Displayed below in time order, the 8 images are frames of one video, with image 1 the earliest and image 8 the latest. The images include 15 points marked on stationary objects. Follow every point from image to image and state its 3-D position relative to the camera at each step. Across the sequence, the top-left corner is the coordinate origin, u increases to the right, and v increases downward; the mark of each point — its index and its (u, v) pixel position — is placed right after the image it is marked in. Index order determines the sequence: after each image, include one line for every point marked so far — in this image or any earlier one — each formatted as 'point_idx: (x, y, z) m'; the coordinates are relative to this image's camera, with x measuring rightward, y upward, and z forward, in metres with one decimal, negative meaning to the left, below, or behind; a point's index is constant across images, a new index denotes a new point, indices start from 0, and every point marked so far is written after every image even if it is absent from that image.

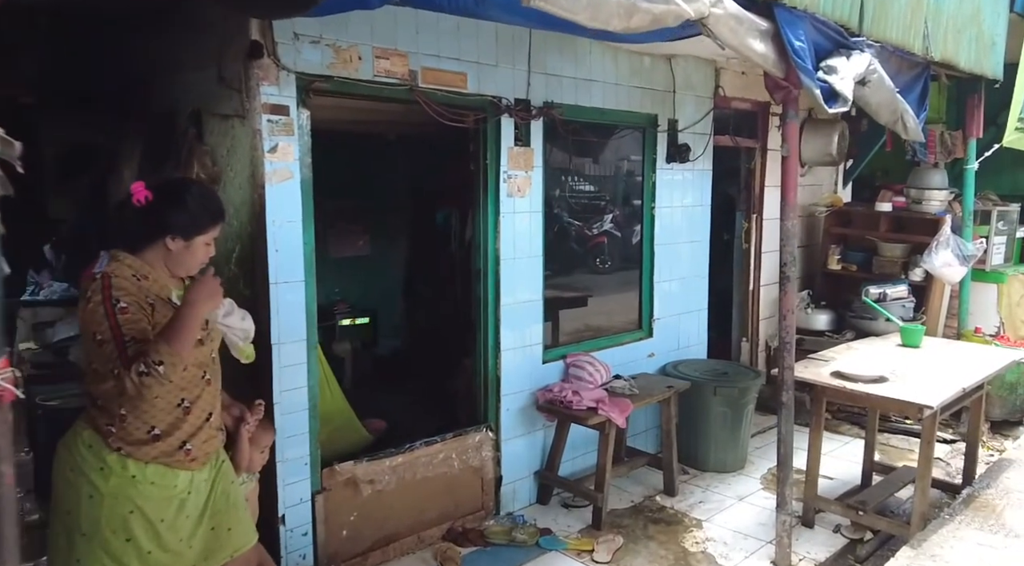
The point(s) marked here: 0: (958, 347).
0: (+2.4, -0.3, +4.1) m
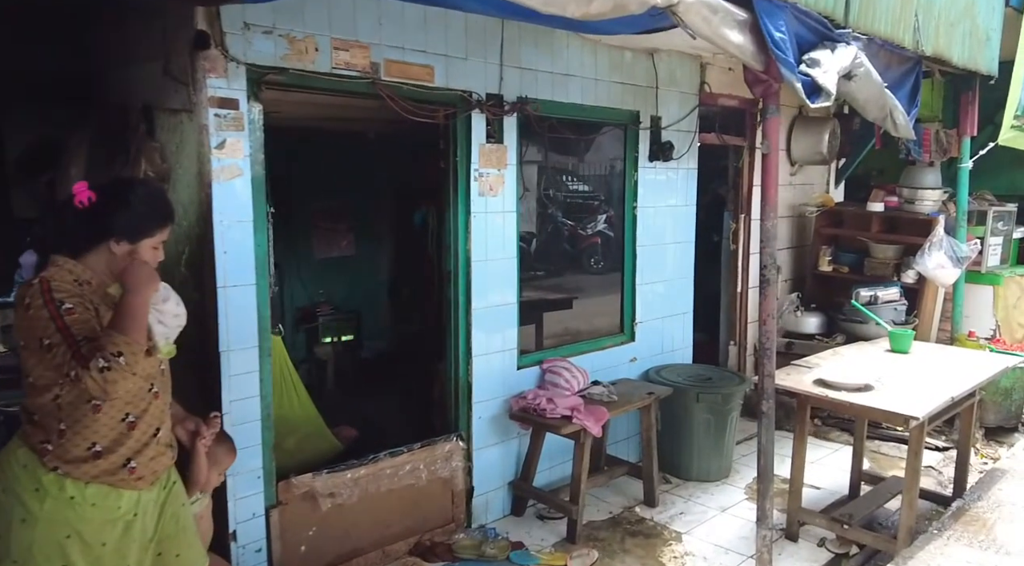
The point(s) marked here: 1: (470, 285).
0: (+2.2, -0.4, +4.0) m
1: (-0.2, 0.0, +3.6) m
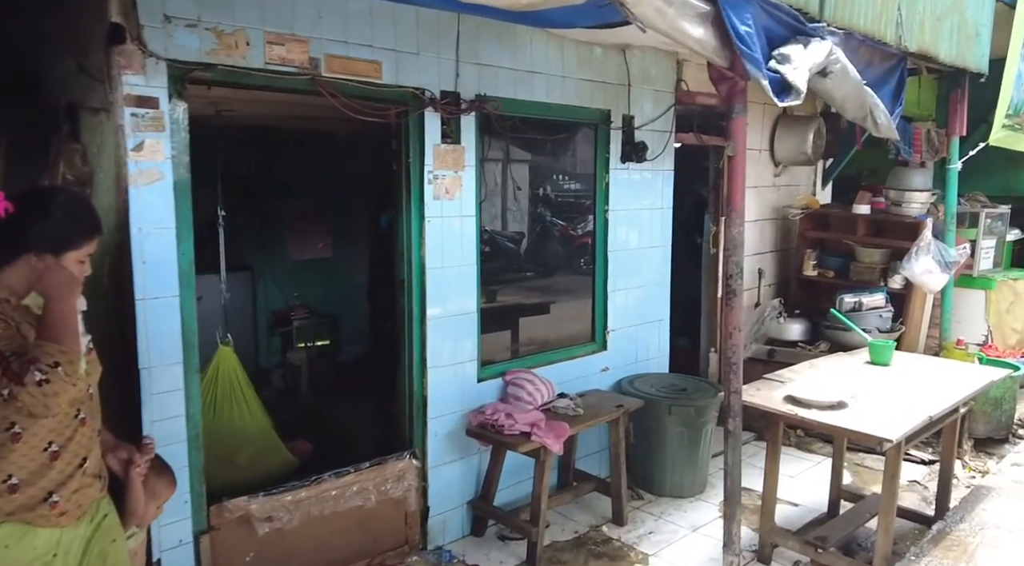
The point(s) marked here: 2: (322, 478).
0: (+2.0, -0.4, +3.8) m
1: (-0.4, 0.0, +3.4) m
2: (-0.8, -0.8, +3.2) m
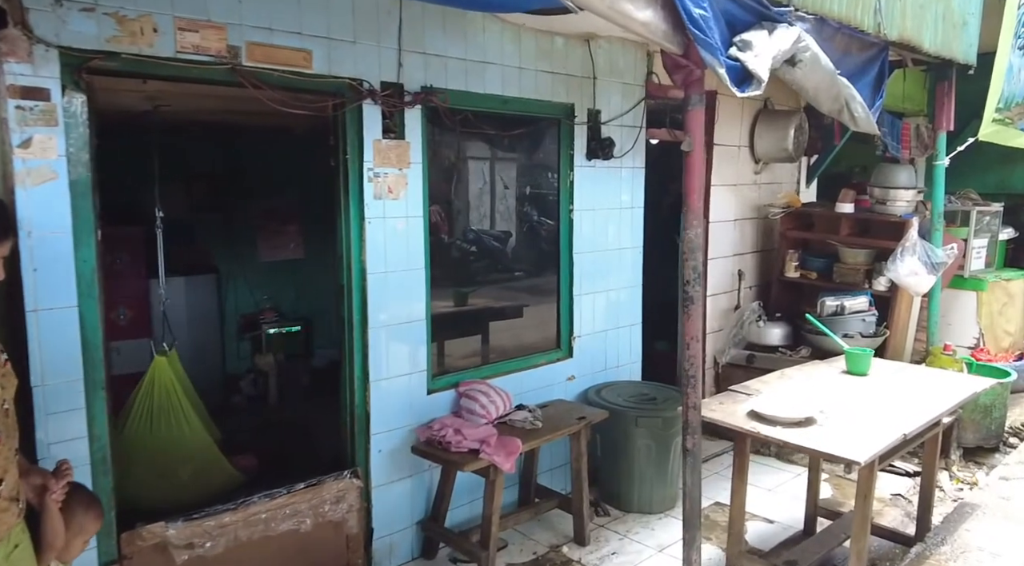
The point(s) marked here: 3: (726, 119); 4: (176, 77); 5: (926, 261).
0: (+1.8, -0.4, +3.6) m
1: (-0.6, -0.1, +3.2) m
2: (-1.0, -0.8, +2.9) m
3: (+1.4, +1.1, +5.0) m
4: (-1.1, +0.7, +2.6) m
5: (+2.5, +0.1, +4.7) m
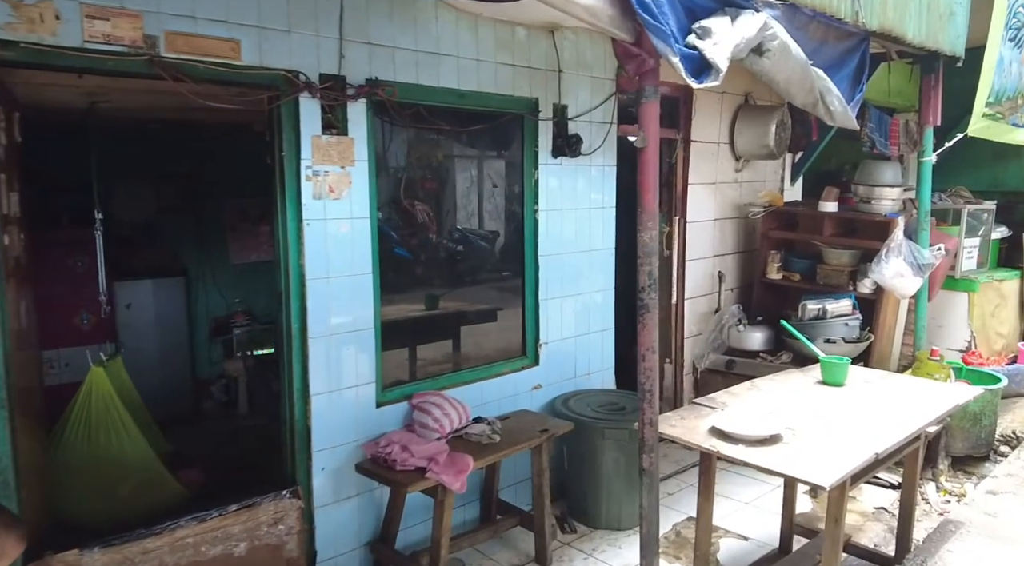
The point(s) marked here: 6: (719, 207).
0: (+1.7, -0.4, +3.4) m
1: (-0.8, -0.1, +3.0) m
2: (-1.2, -0.8, +2.7) m
3: (+1.2, +1.0, +4.8) m
4: (-1.3, +0.7, +2.4) m
5: (+2.3, +0.1, +4.5) m
6: (+1.3, +0.5, +5.0) m
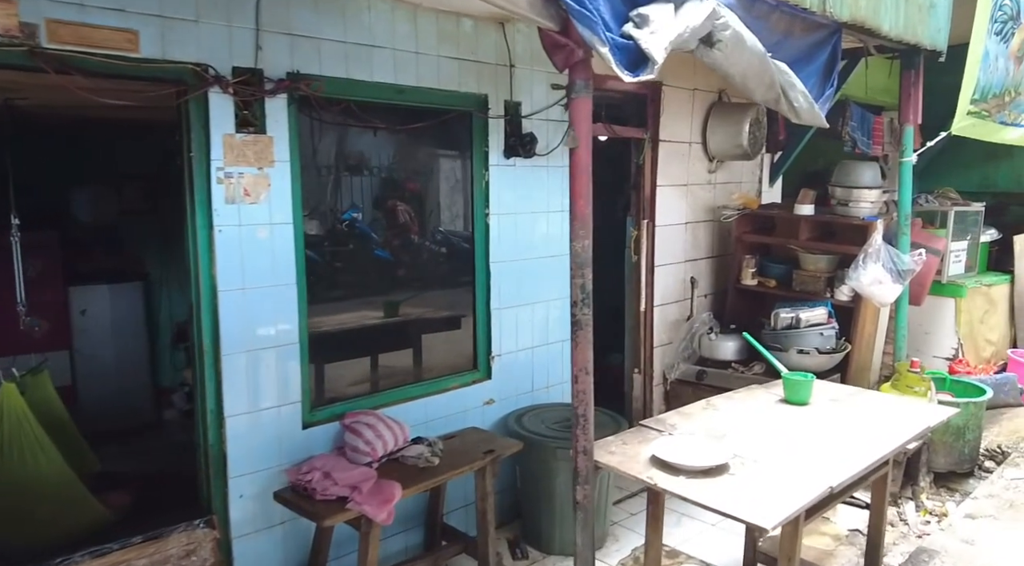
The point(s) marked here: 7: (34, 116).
0: (+1.4, -0.5, +3.1) m
1: (-1.0, -0.1, +2.7) m
2: (-1.4, -0.9, +2.5) m
3: (+1.0, +1.0, +4.6) m
4: (-1.5, +0.6, +2.2) m
5: (+2.1, +0.1, +4.3) m
6: (+1.1, +0.4, +4.8) m
7: (-2.3, +0.8, +3.8) m
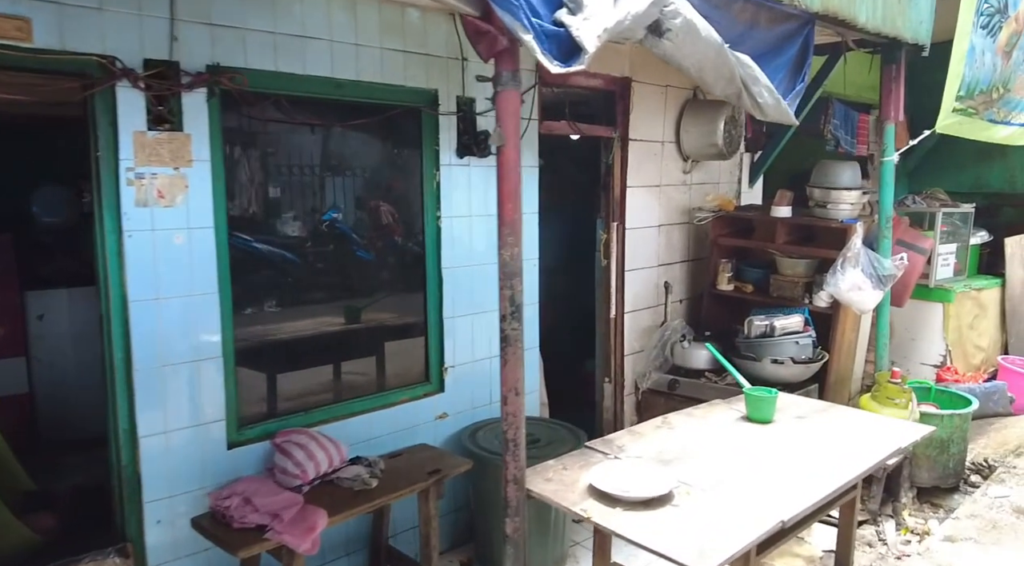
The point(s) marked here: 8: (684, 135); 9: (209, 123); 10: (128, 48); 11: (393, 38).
0: (+1.2, -0.5, +2.9) m
1: (-1.2, -0.2, +2.5) m
2: (-1.6, -0.9, +2.3) m
3: (+0.7, +1.0, +4.4) m
4: (-1.8, +0.6, +2.0) m
5: (+1.9, 0.0, +4.1) m
6: (+0.9, +0.4, +4.6) m
7: (-2.5, +0.8, +3.6) m
8: (+1.0, +0.9, +4.6) m
9: (-1.0, +0.5, +2.7) m
10: (-1.2, +0.7, +2.4) m
11: (-0.5, +1.0, +3.1) m
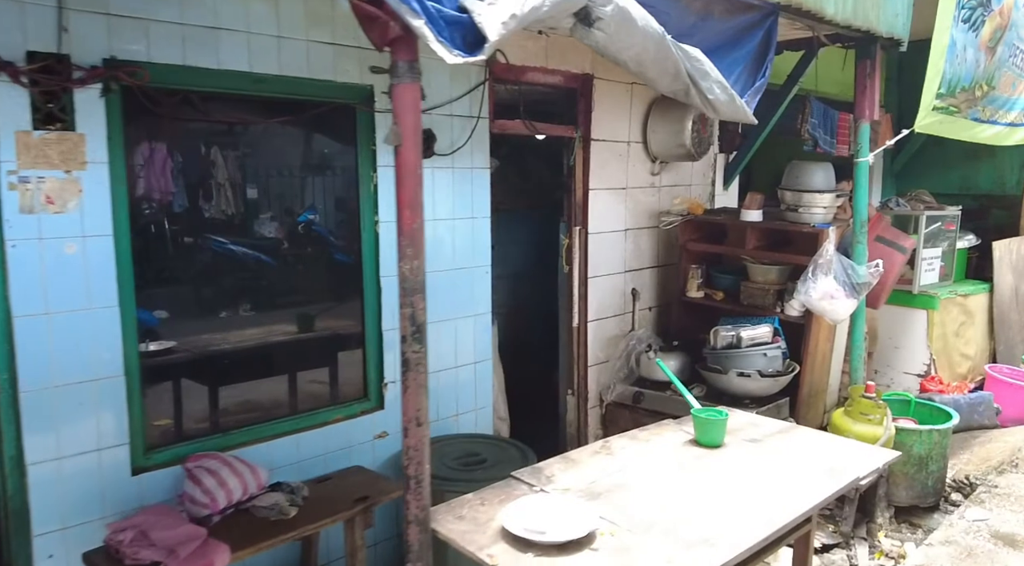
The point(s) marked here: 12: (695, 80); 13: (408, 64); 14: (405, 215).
0: (+1.0, -0.5, +2.7) m
1: (-1.5, -0.2, +2.3) m
2: (-1.8, -0.9, +2.1) m
3: (+0.5, +0.9, +4.2) m
4: (-2.0, +0.5, +1.8) m
5: (+1.6, 0.0, +3.8) m
6: (+0.7, +0.4, +4.4) m
7: (-2.7, +0.7, +3.4) m
8: (+0.8, +0.8, +4.3) m
9: (-1.2, +0.5, +2.4) m
10: (-1.4, +0.7, +2.2) m
11: (-0.7, +0.9, +2.9) m
12: (+0.6, +0.6, +2.6) m
13: (-0.2, +0.5, +1.8) m
14: (-0.2, +0.2, +1.8) m
